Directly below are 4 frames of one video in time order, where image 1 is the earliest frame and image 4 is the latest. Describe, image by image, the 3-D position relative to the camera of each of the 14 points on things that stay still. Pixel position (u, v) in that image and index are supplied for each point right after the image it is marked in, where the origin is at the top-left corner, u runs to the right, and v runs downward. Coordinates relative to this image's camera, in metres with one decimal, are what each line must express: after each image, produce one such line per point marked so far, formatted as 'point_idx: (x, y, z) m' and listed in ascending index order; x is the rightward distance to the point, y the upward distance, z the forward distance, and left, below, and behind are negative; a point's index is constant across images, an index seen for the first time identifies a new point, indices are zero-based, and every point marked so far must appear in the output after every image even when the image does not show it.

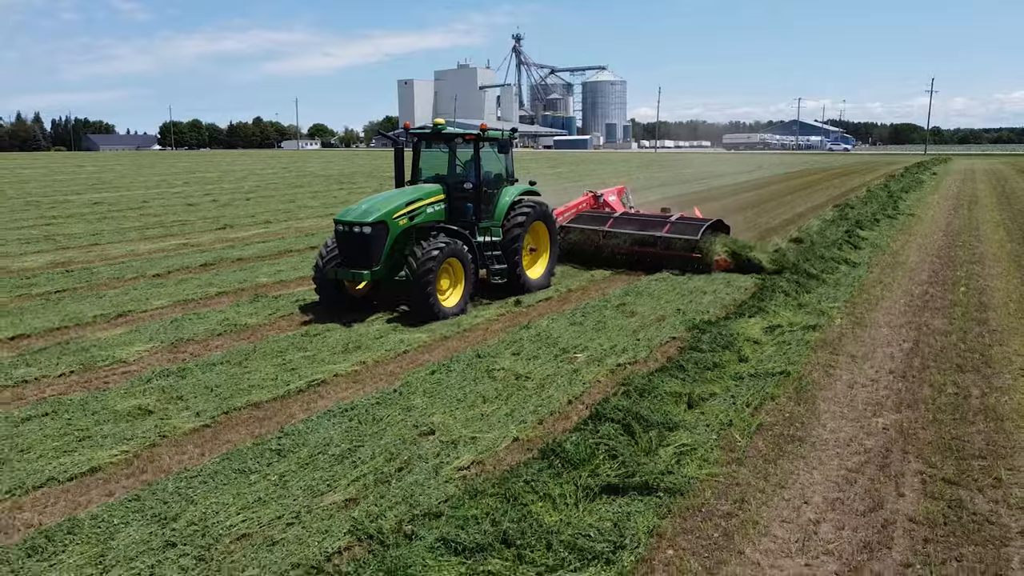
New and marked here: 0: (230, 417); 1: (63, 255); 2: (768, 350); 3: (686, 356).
0: (-2.0, -0.9, +5.3) m
1: (-7.6, +0.6, +12.5) m
2: (+2.3, -0.6, +6.7) m
3: (+1.5, -0.6, +6.4) m
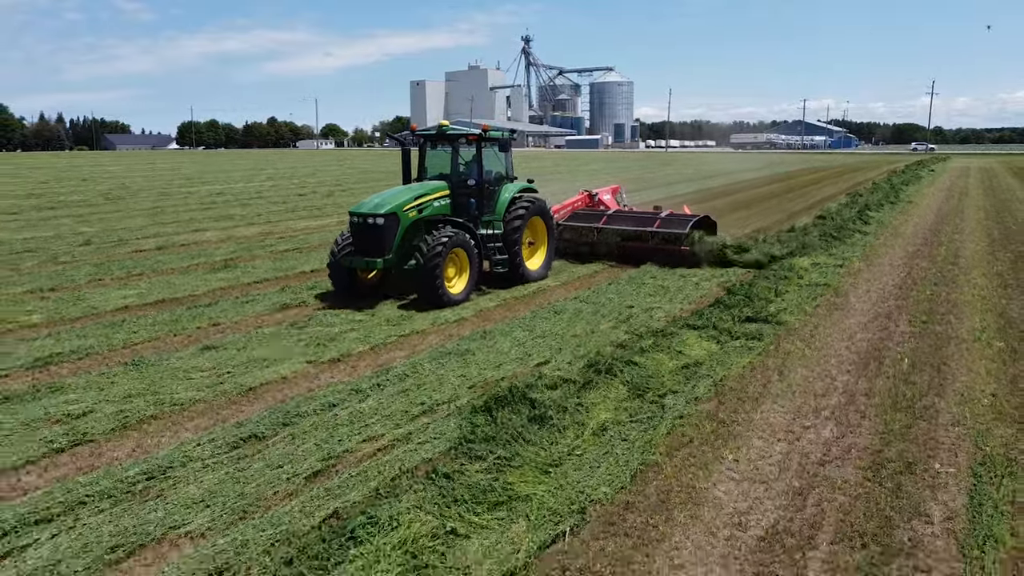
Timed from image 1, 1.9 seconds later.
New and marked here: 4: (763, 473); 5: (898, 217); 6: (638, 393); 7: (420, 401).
0: (0.0, -0.2, +9.1) m
1: (-5.6, +1.3, +16.4) m
2: (+4.3, +0.2, +10.5) m
3: (+3.5, +0.2, +10.2) m
4: (+1.5, -1.1, +4.4) m
5: (+9.1, +1.7, +17.6) m
6: (+1.0, -0.8, +5.5) m
7: (-0.7, -0.8, +5.5) m
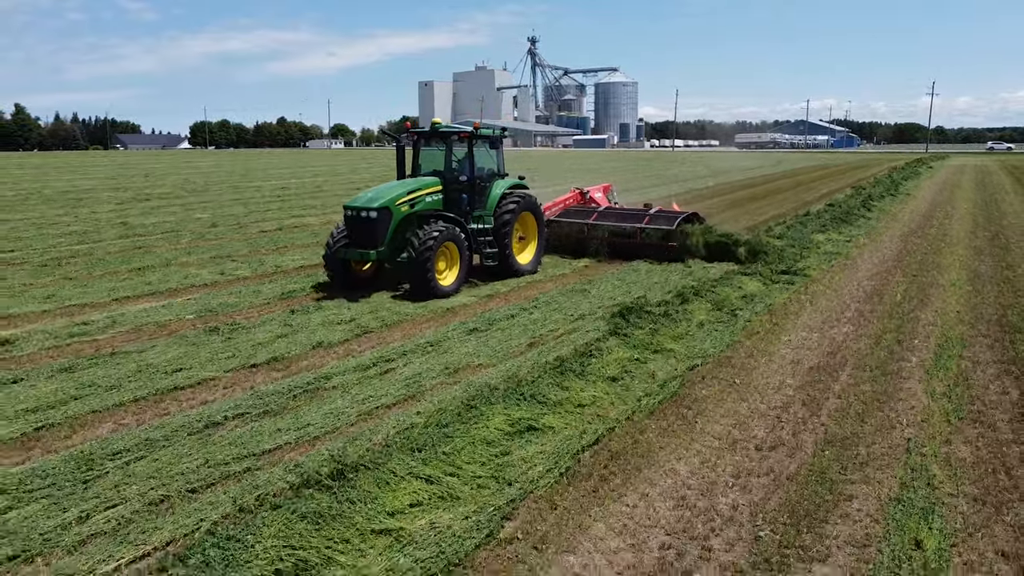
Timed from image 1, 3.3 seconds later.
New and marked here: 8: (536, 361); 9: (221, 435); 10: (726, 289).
0: (+1.3, +0.4, +11.8) m
1: (-4.3, +1.9, +19.1) m
2: (+5.6, +0.7, +13.2) m
3: (+4.8, +0.7, +12.9) m
4: (+2.8, -0.5, +7.1) m
5: (+10.4, +2.2, +20.2) m
6: (+2.3, -0.2, +8.2) m
7: (+0.7, -0.3, +8.2) m
8: (+0.2, -0.6, +6.2) m
9: (-1.9, -1.0, +4.8) m
10: (+2.6, 0.0, +9.2) m
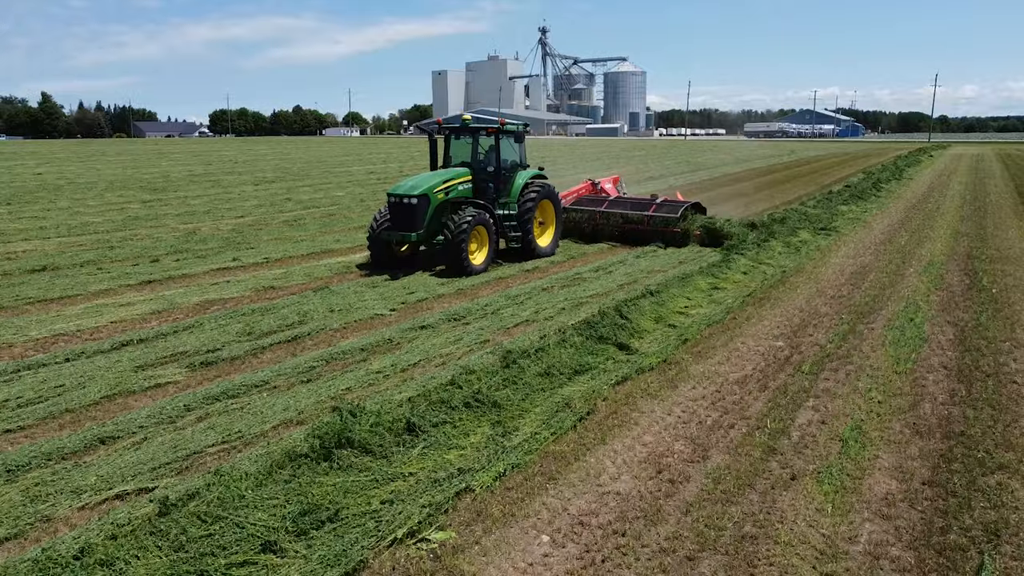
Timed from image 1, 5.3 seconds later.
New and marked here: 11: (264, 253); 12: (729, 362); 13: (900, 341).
0: (+3.8, +1.4, +16.4) m
1: (-1.8, +3.0, +23.6) m
2: (+8.1, +1.7, +17.7) m
3: (+7.3, +1.7, +17.4) m
4: (+5.2, +0.4, +11.6) m
5: (+12.9, +3.3, +24.8) m
6: (+4.7, +0.7, +12.8) m
7: (+3.1, +0.7, +12.8) m
8: (+2.7, +0.3, +10.8) m
9: (+0.6, -0.1, +9.4) m
10: (+5.1, +0.9, +13.8) m
11: (-4.1, +0.6, +12.3) m
12: (+1.9, -0.7, +6.7) m
13: (+3.8, -0.5, +7.3) m
